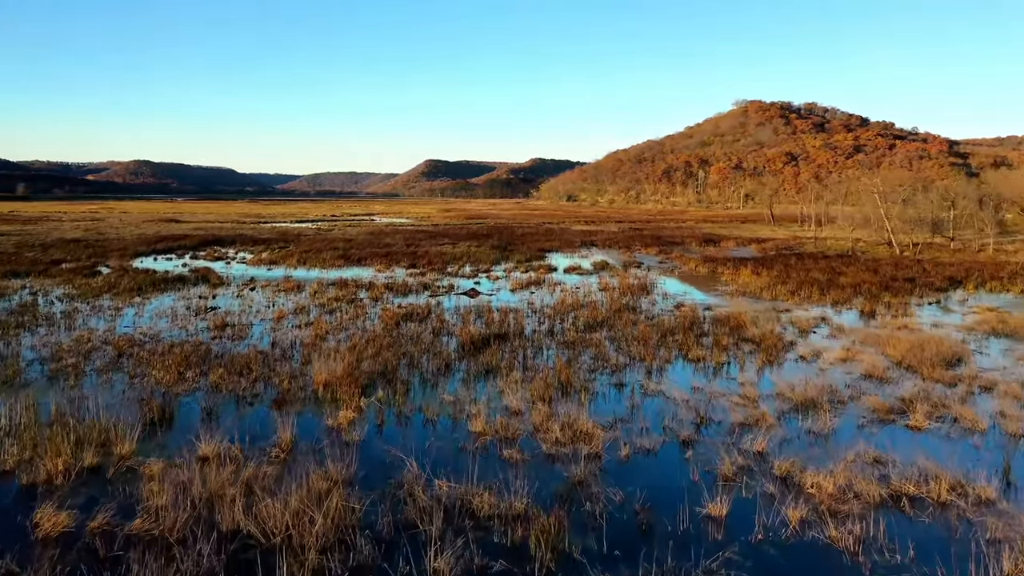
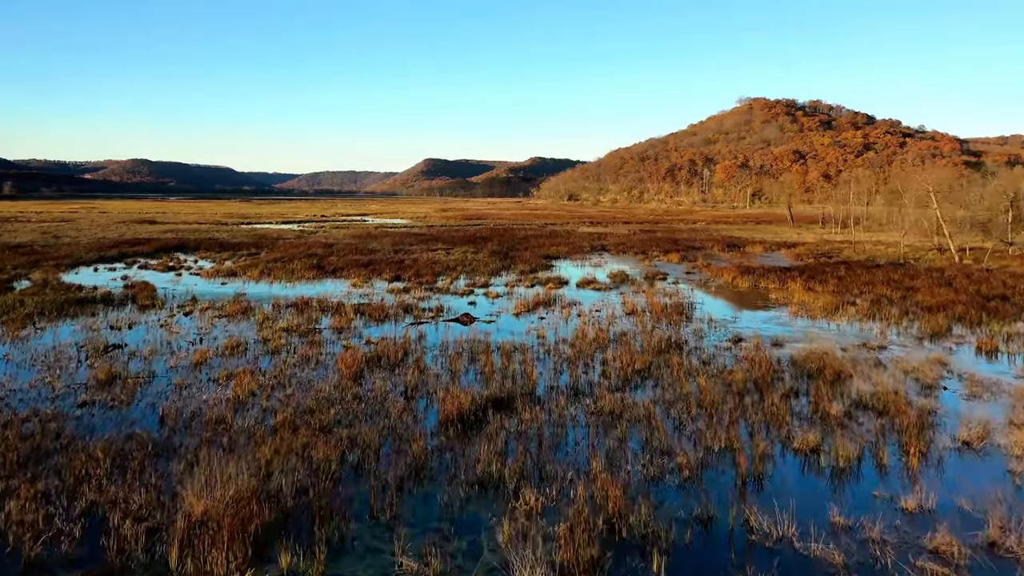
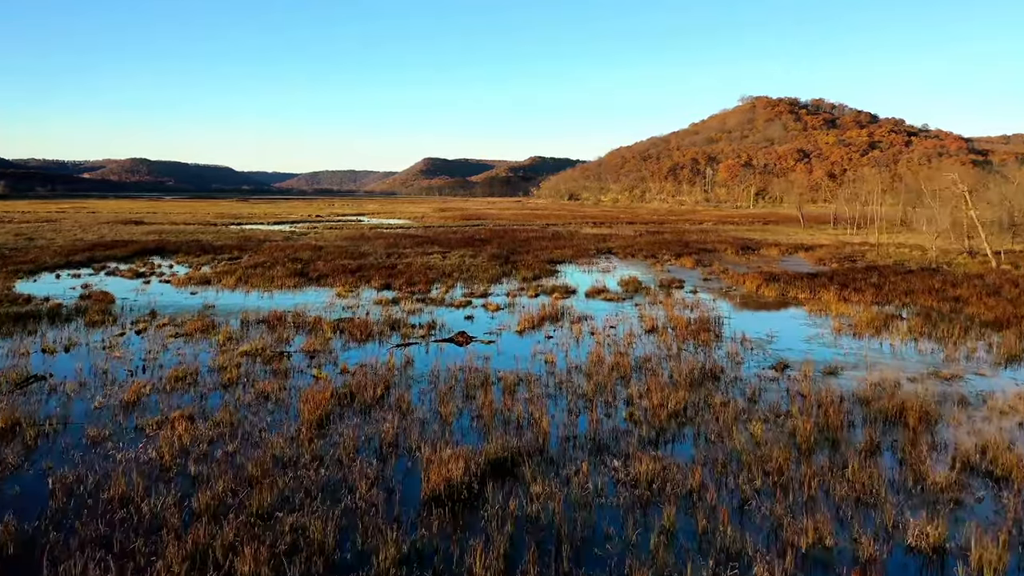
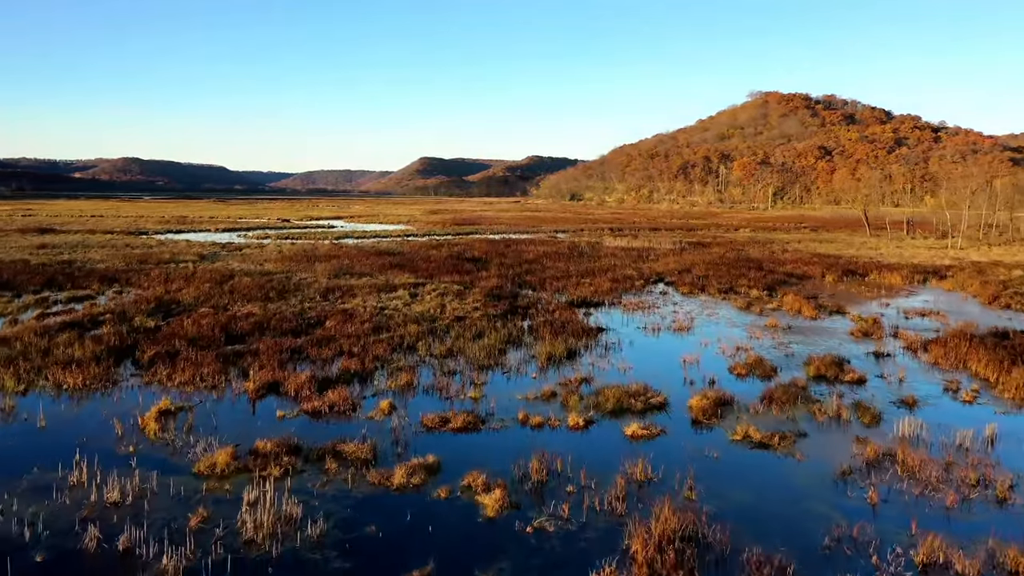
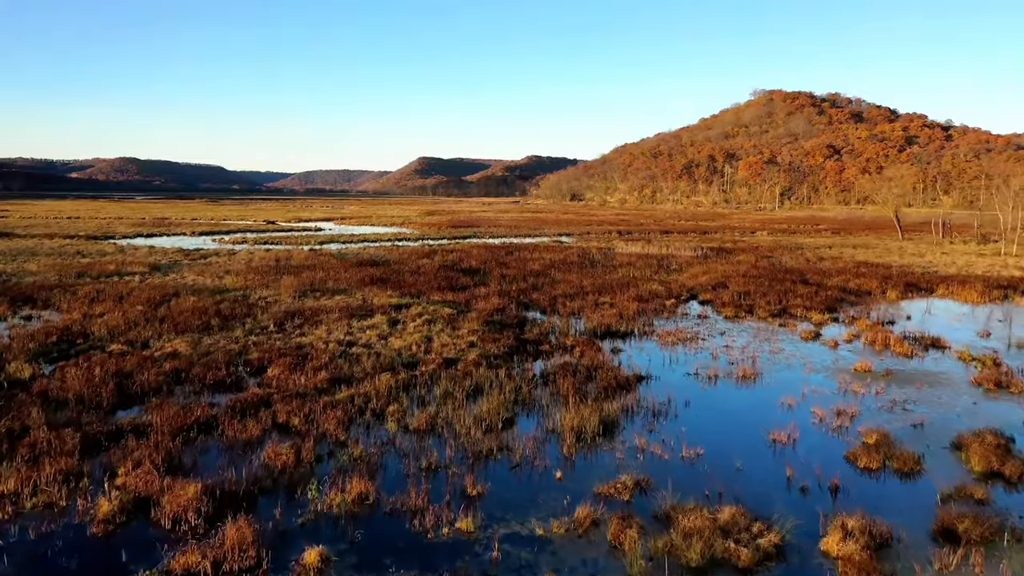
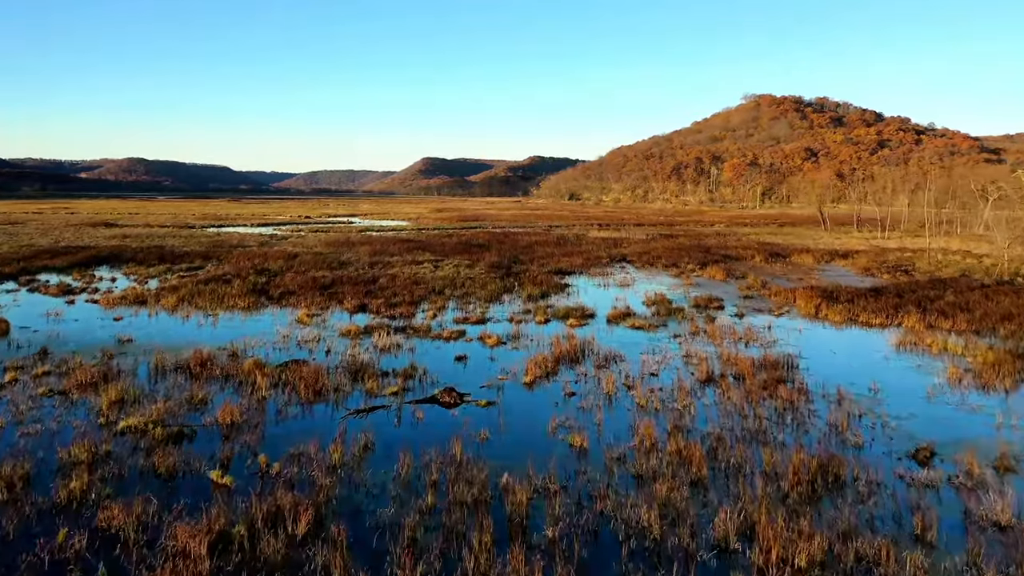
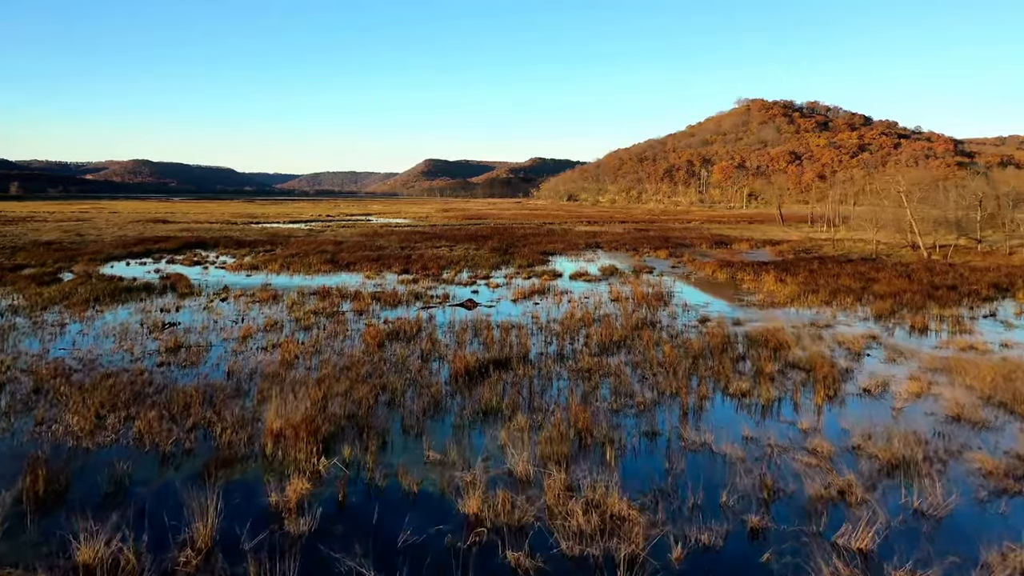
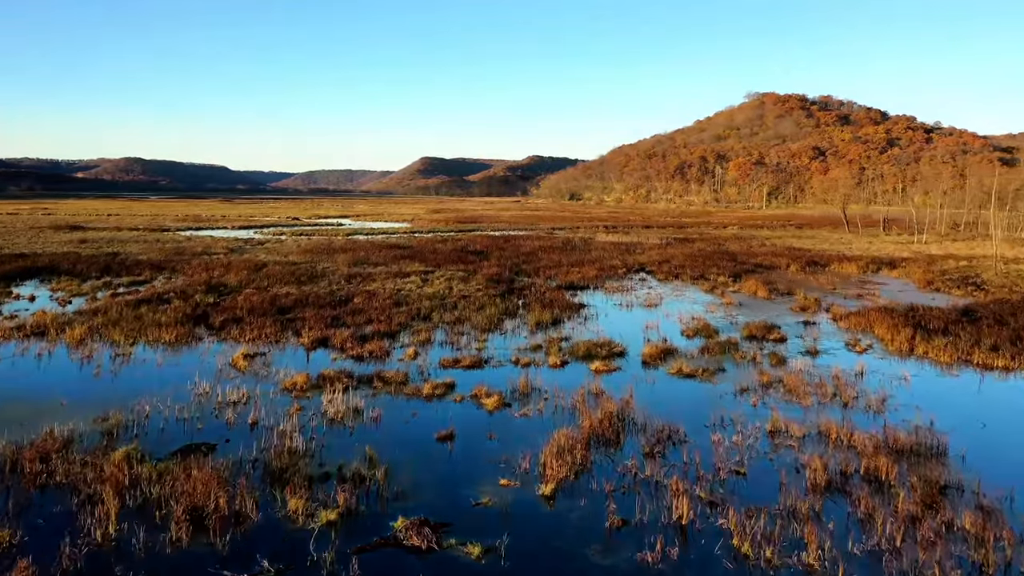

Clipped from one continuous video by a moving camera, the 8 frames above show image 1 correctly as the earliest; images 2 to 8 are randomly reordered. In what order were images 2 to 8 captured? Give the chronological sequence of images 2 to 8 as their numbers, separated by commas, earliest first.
7, 2, 3, 6, 8, 4, 5
